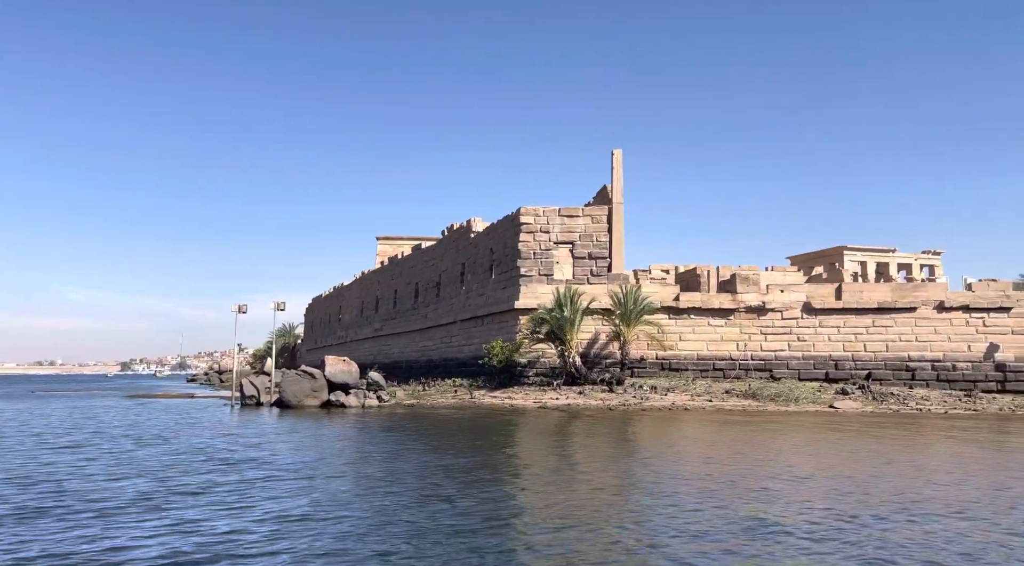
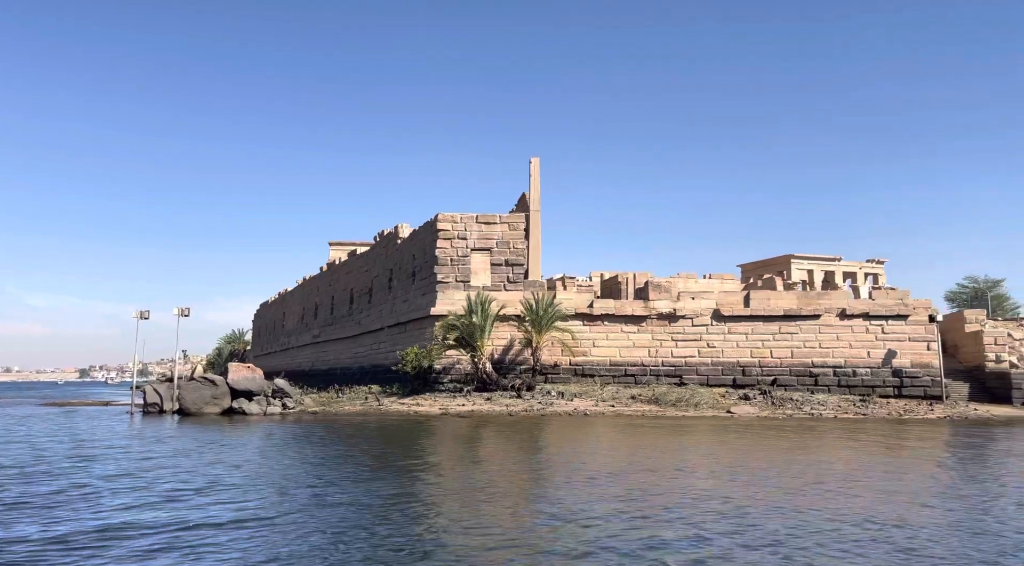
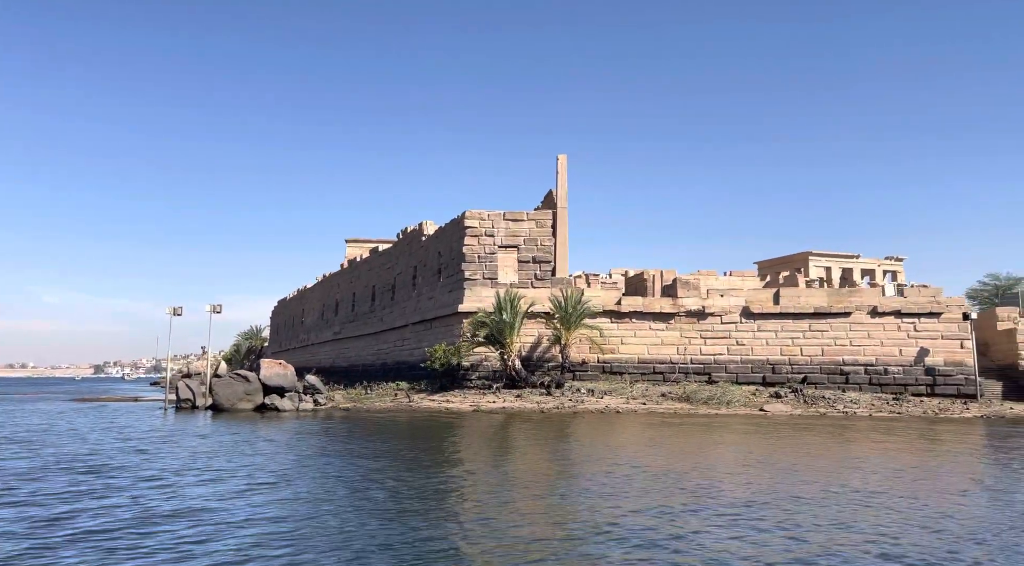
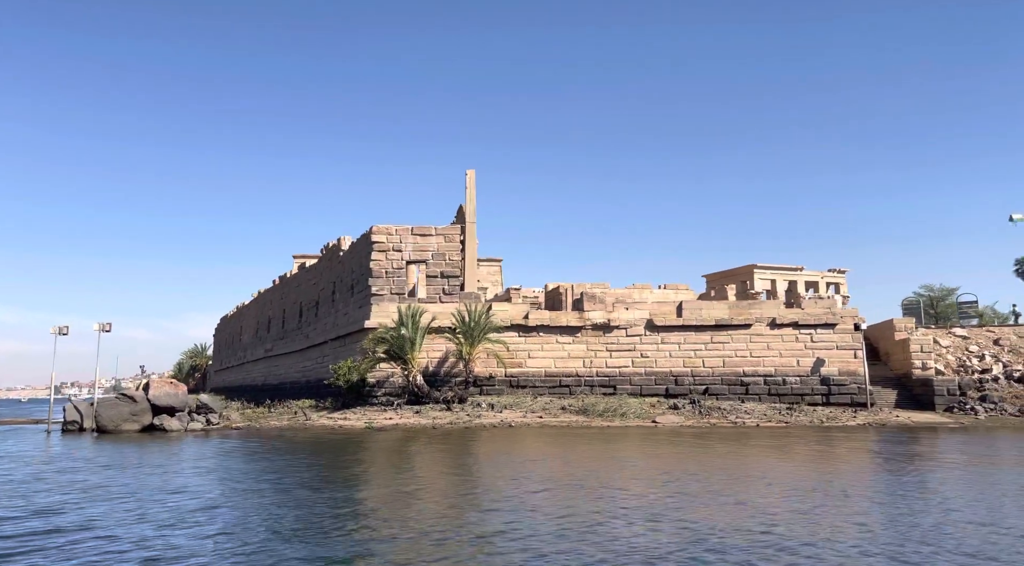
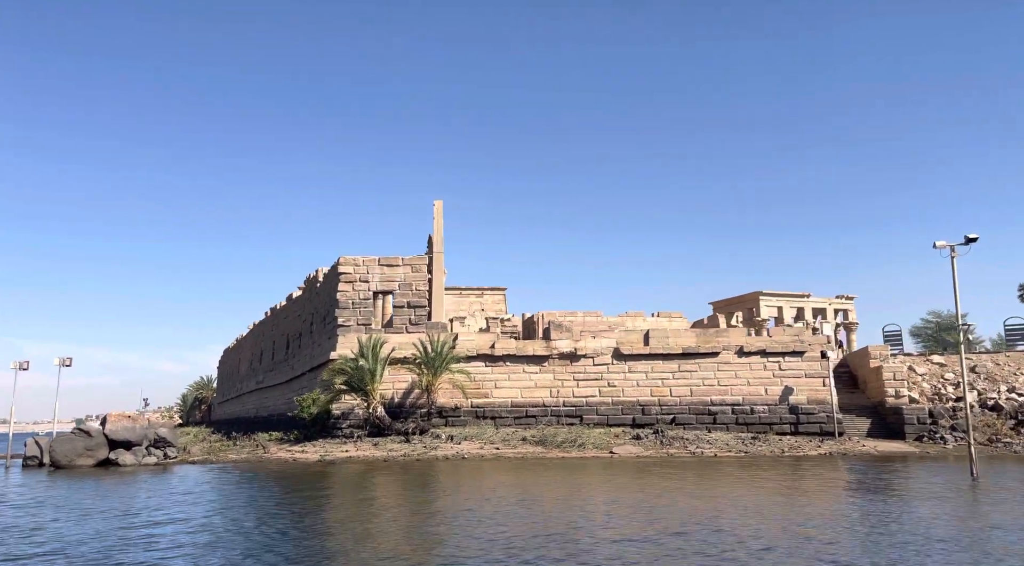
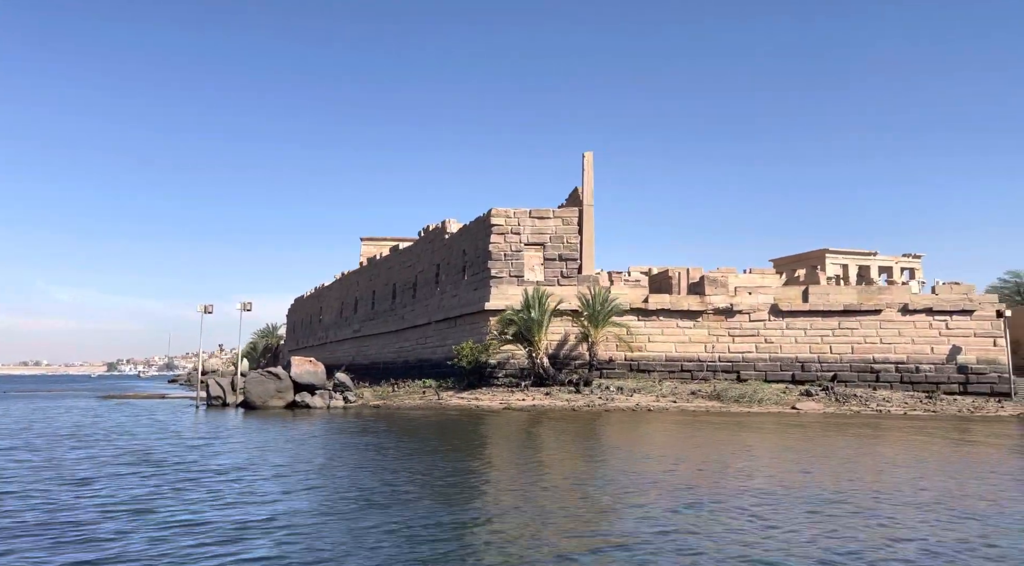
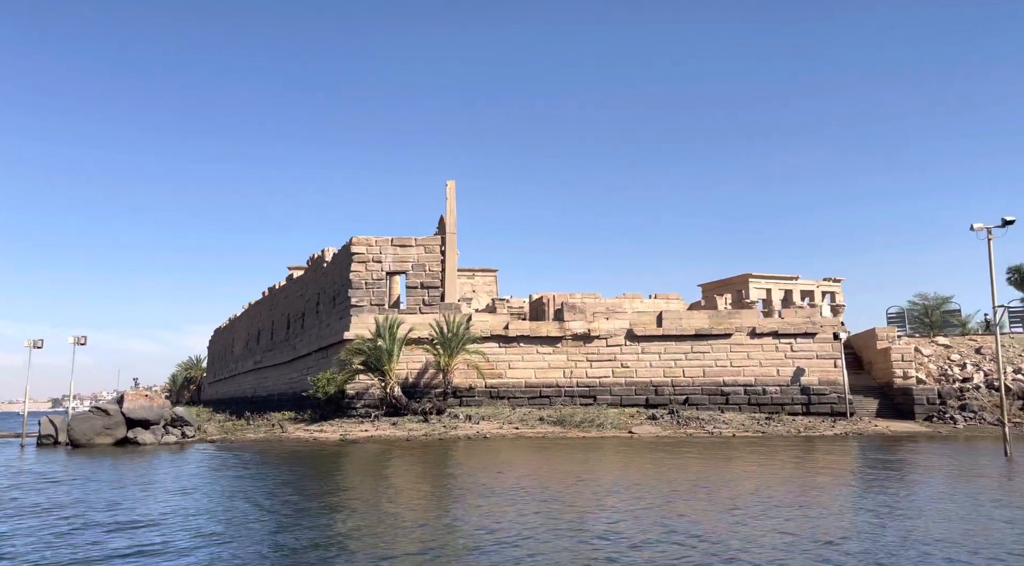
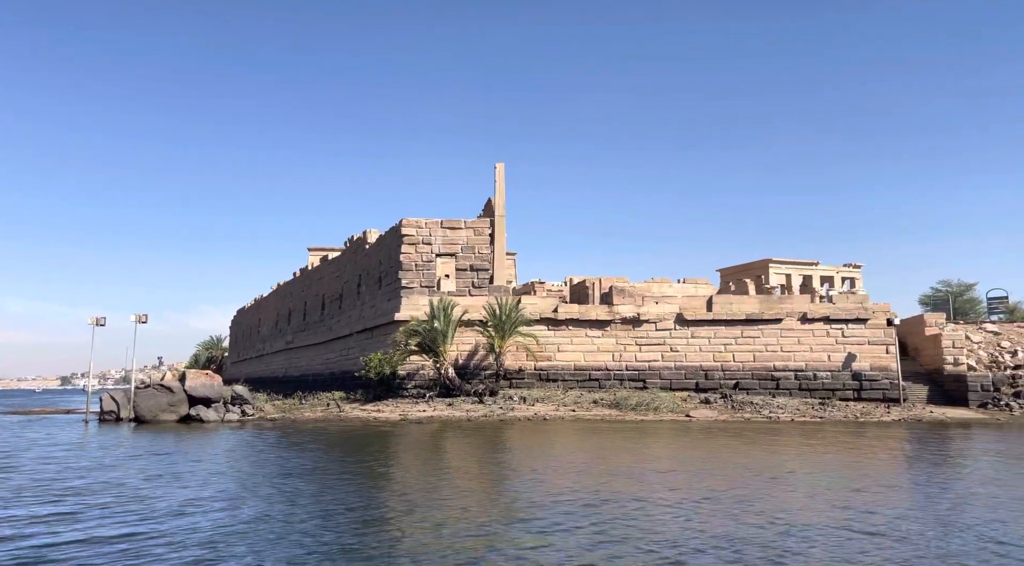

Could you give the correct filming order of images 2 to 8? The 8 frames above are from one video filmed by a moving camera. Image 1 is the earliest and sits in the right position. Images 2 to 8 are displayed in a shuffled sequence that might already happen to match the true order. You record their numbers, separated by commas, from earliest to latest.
6, 3, 2, 8, 4, 7, 5
